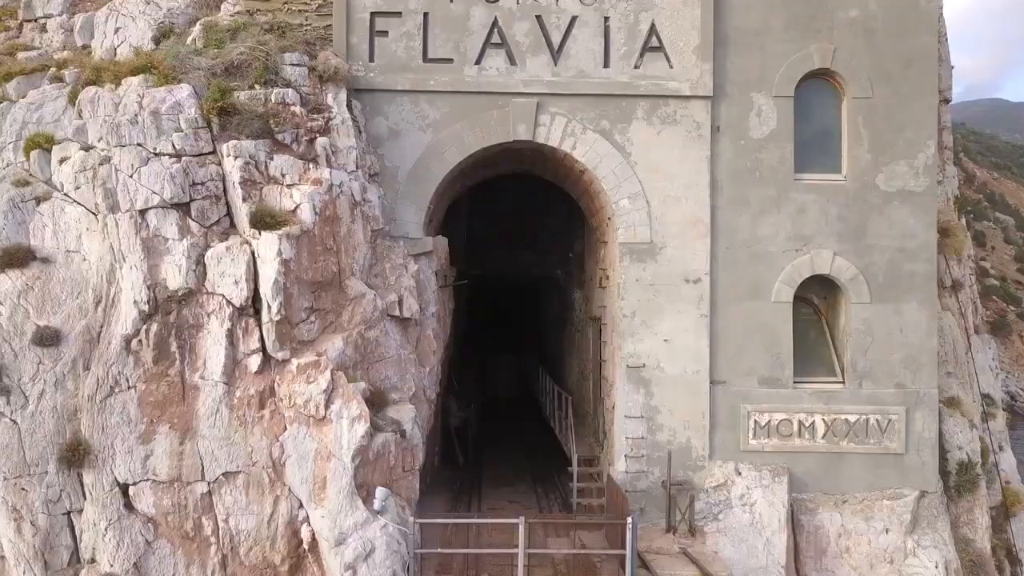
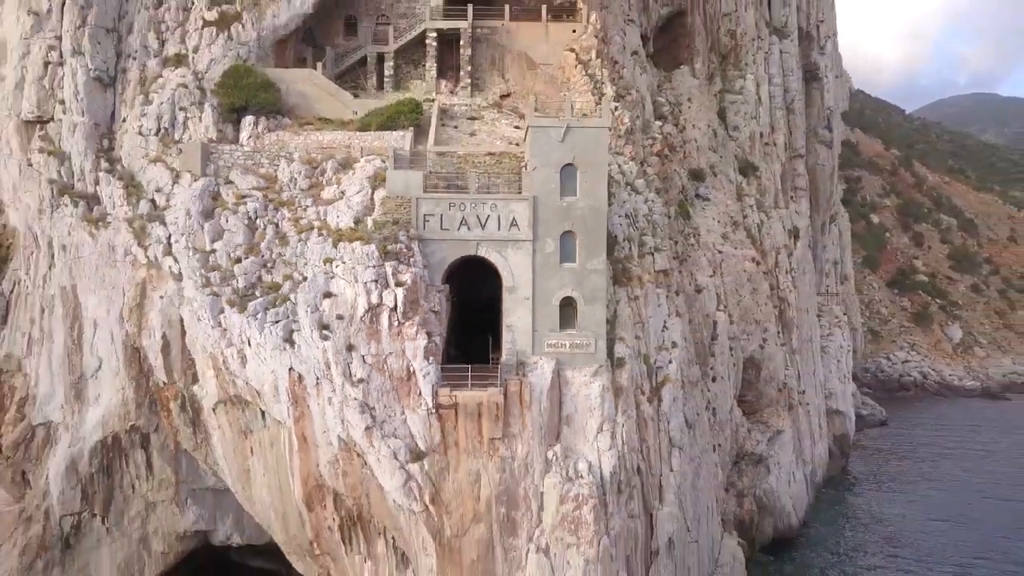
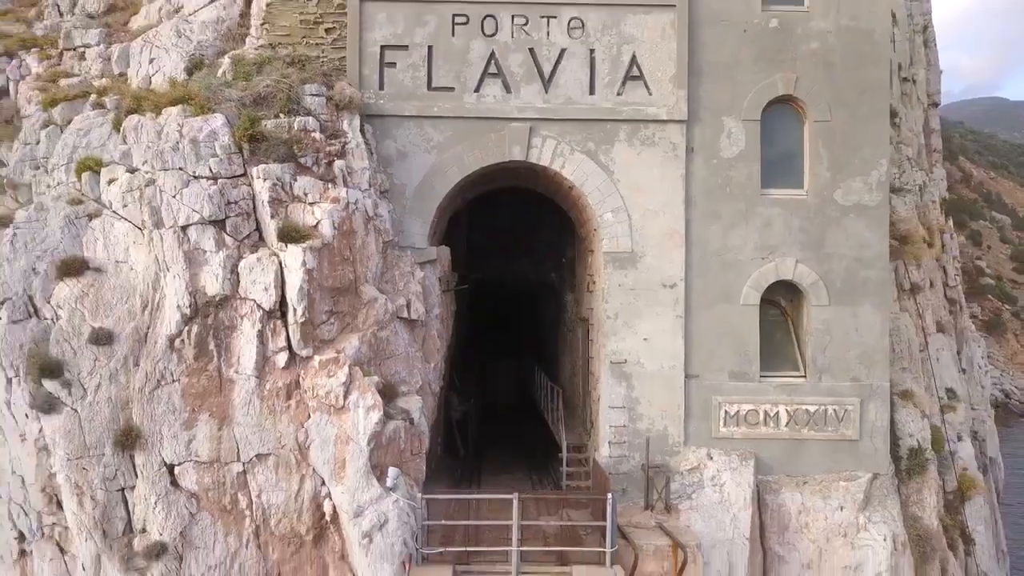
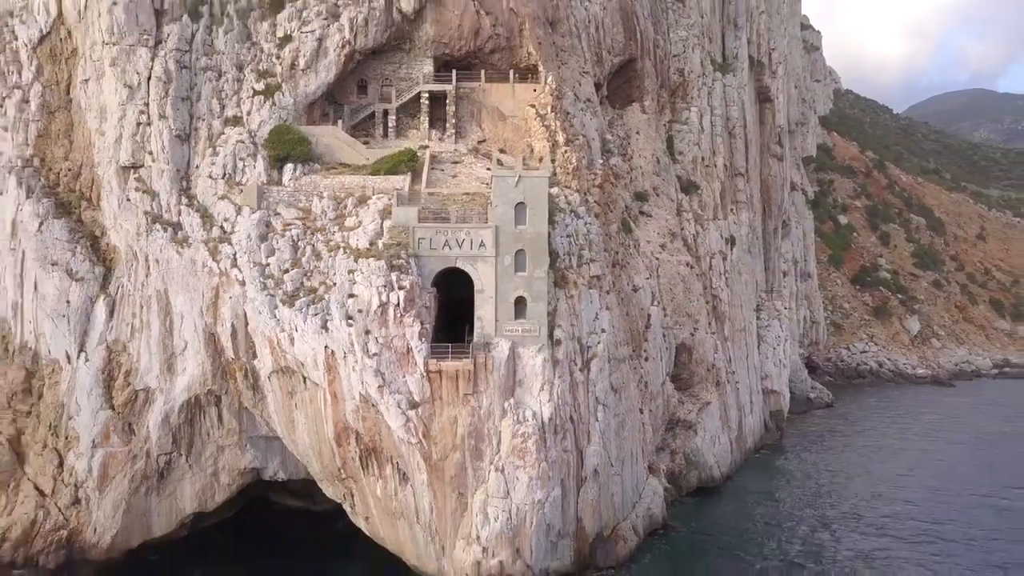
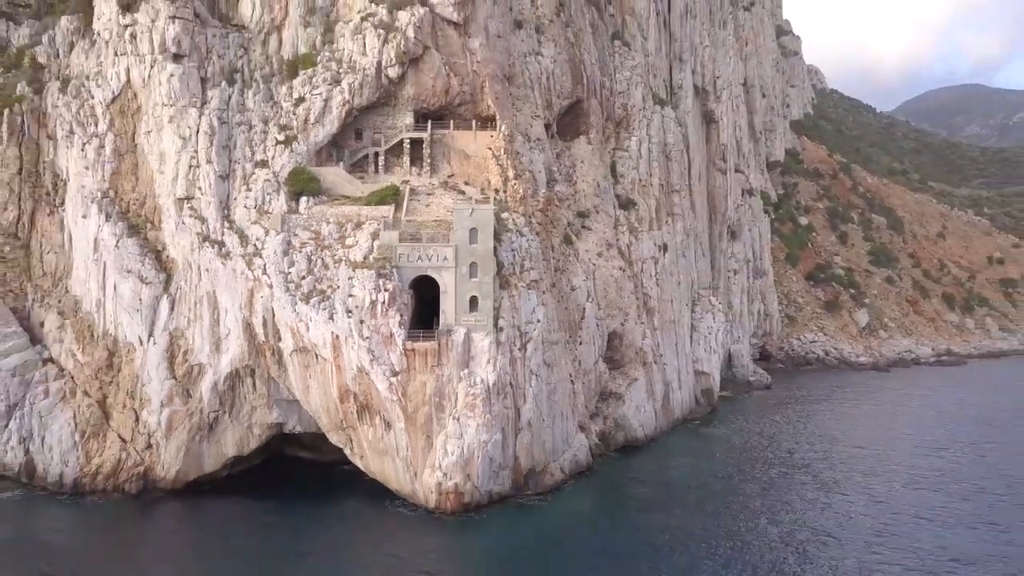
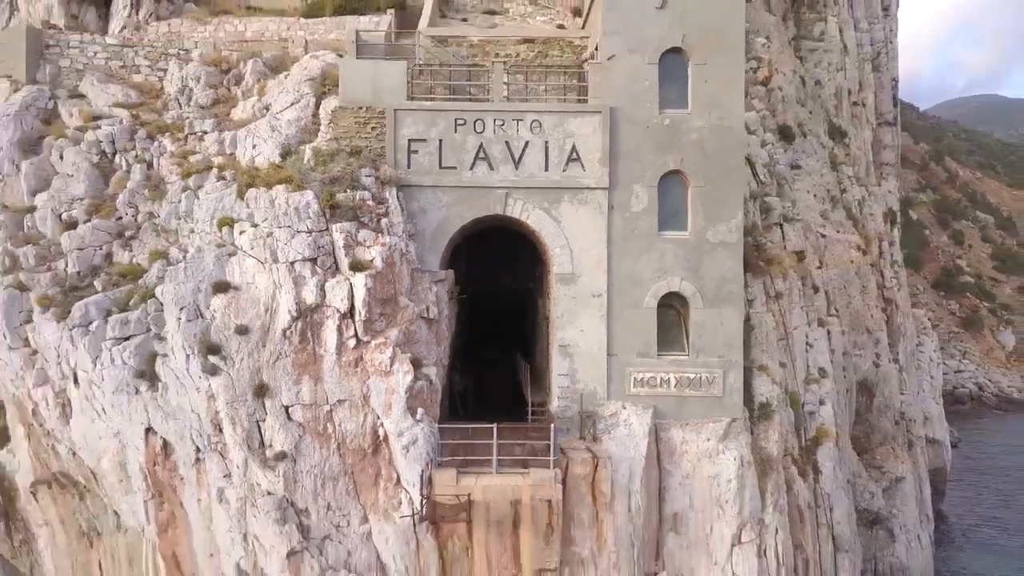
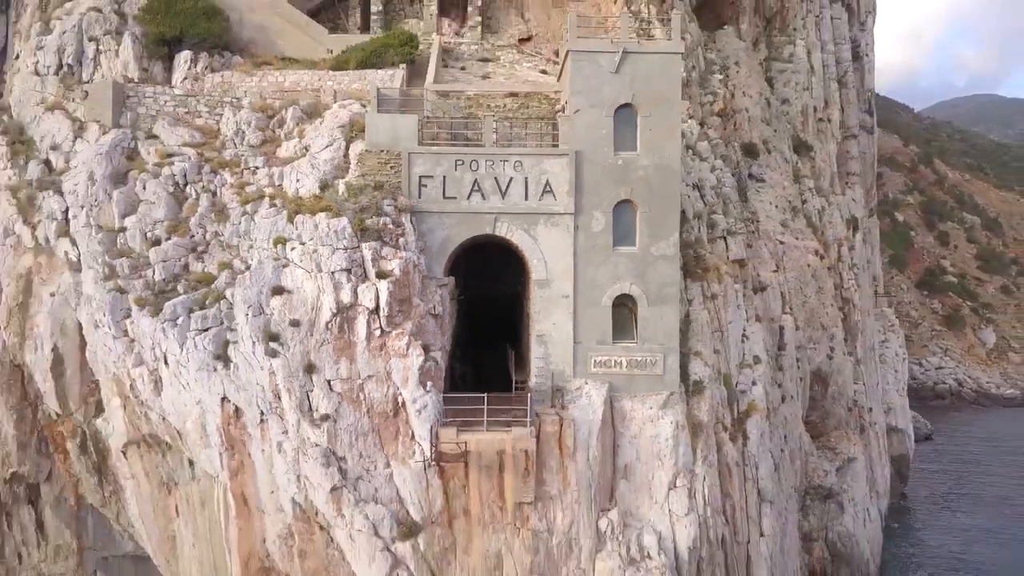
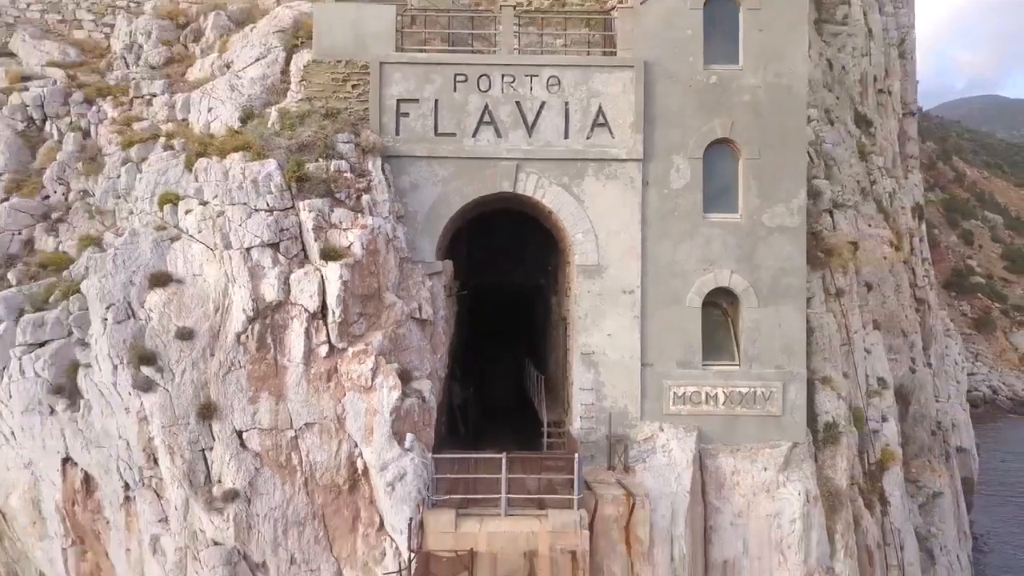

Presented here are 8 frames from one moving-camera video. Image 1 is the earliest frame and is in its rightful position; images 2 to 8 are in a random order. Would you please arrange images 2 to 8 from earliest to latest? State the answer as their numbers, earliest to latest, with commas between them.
3, 8, 6, 7, 2, 4, 5
